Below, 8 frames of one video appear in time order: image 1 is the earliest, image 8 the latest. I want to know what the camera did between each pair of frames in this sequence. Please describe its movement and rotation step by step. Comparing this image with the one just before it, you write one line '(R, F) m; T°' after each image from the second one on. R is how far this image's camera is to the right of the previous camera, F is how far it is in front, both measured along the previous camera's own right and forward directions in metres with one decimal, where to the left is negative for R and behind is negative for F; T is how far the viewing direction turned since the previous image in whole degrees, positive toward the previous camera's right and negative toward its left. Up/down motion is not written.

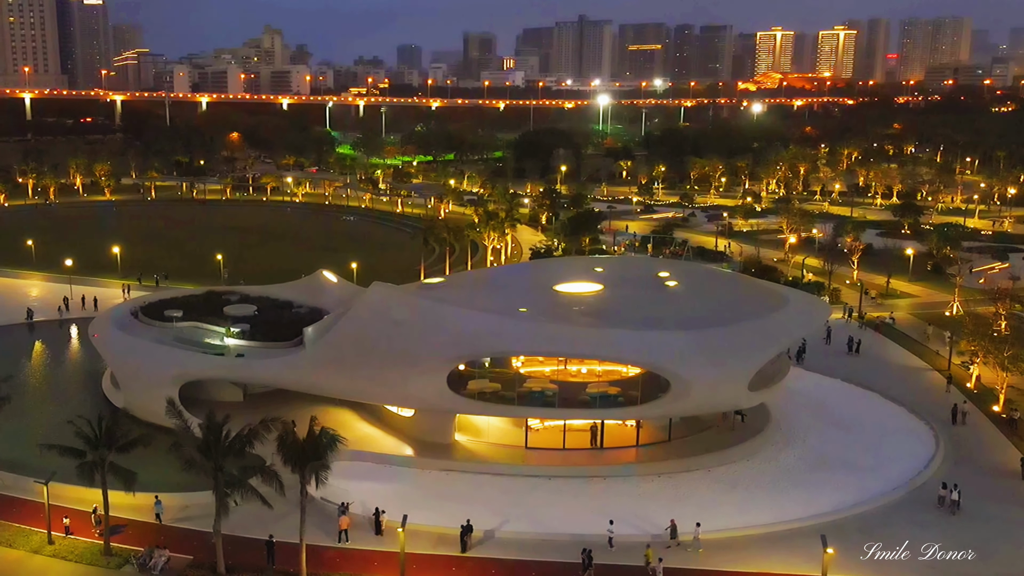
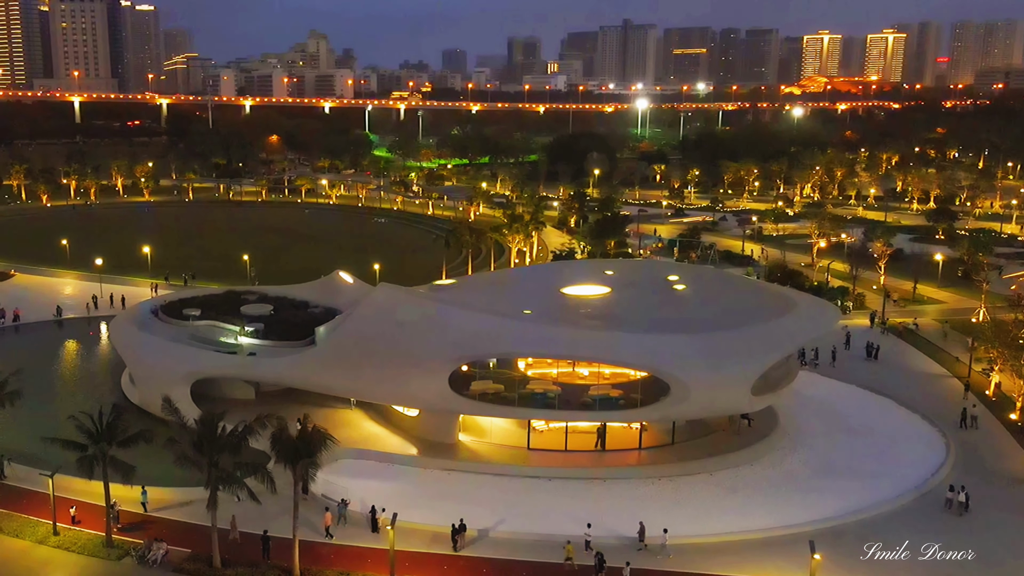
(+1.4, 0.0) m; -3°
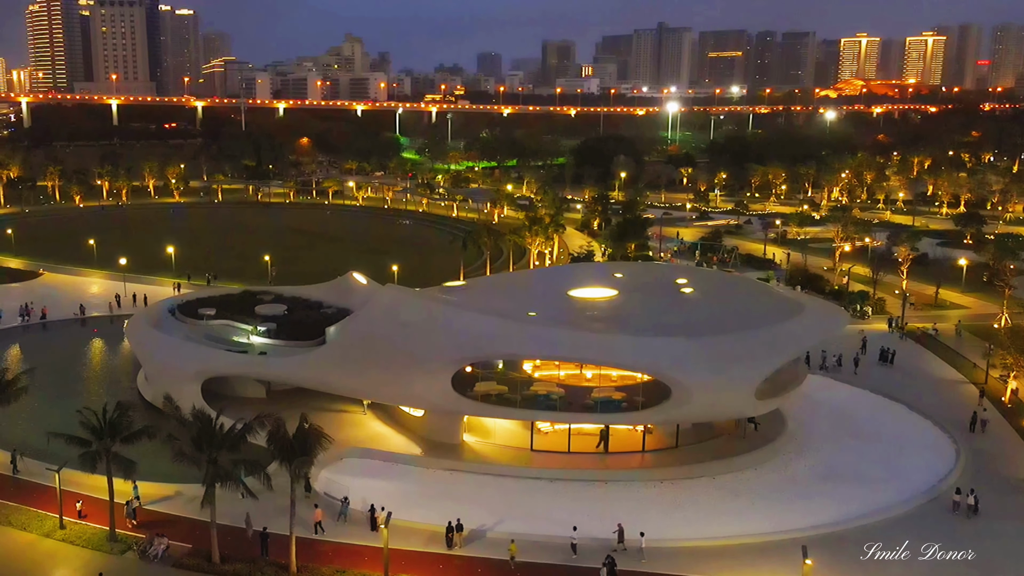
(+1.1, 0.0) m; -2°
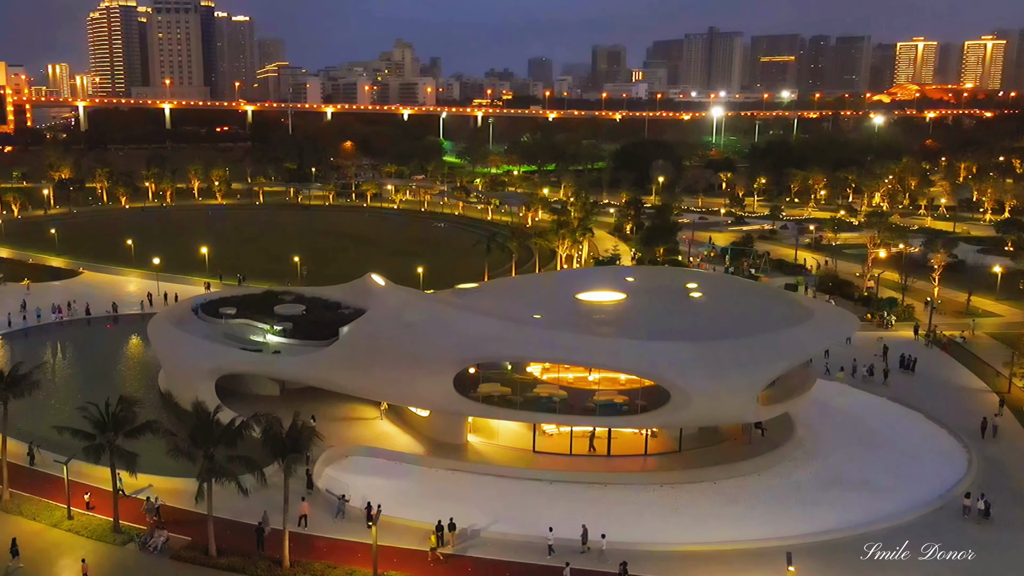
(+1.7, 0.0) m; -3°
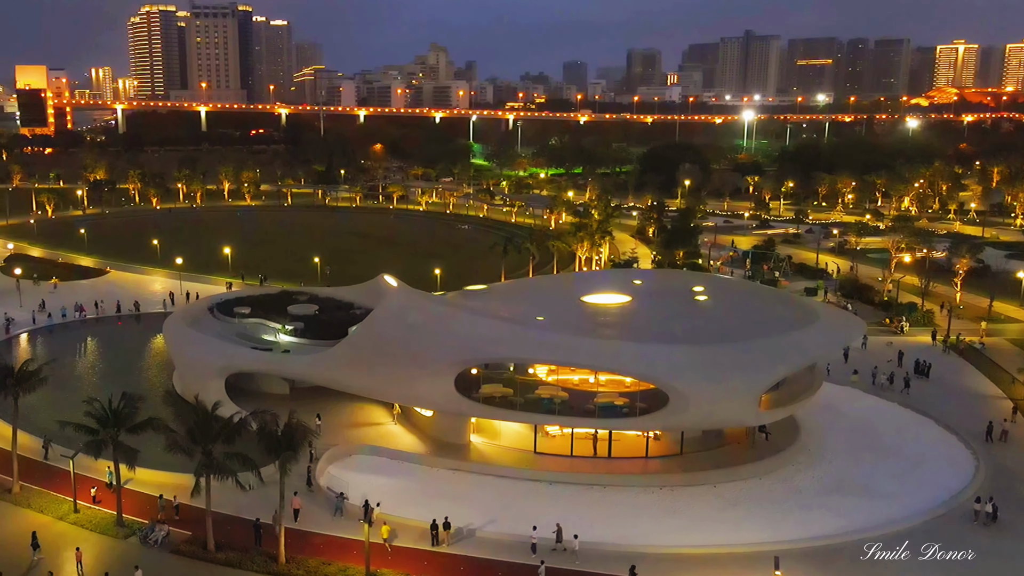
(+1.2, -0.1) m; -2°
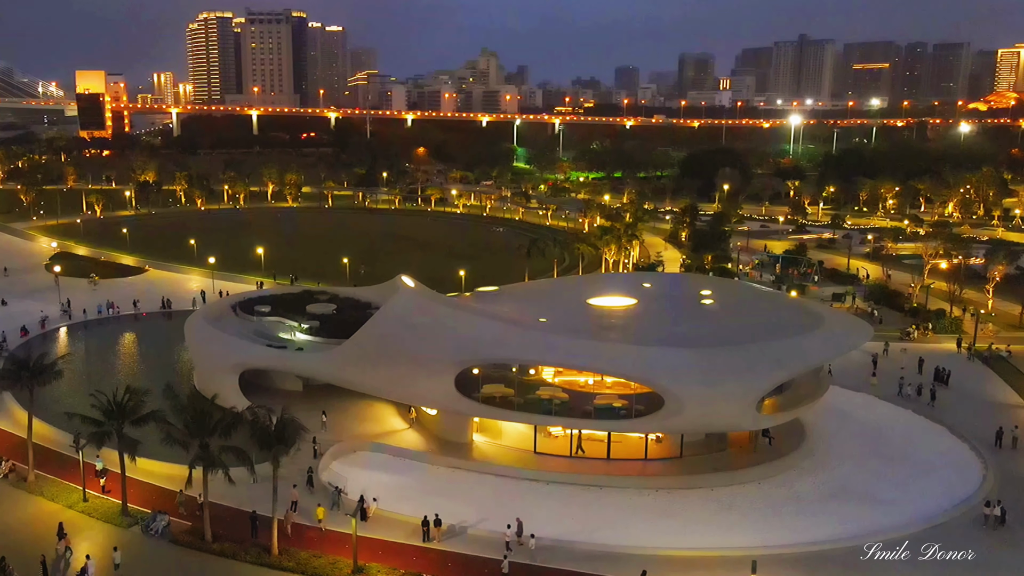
(+1.8, -0.1) m; -3°
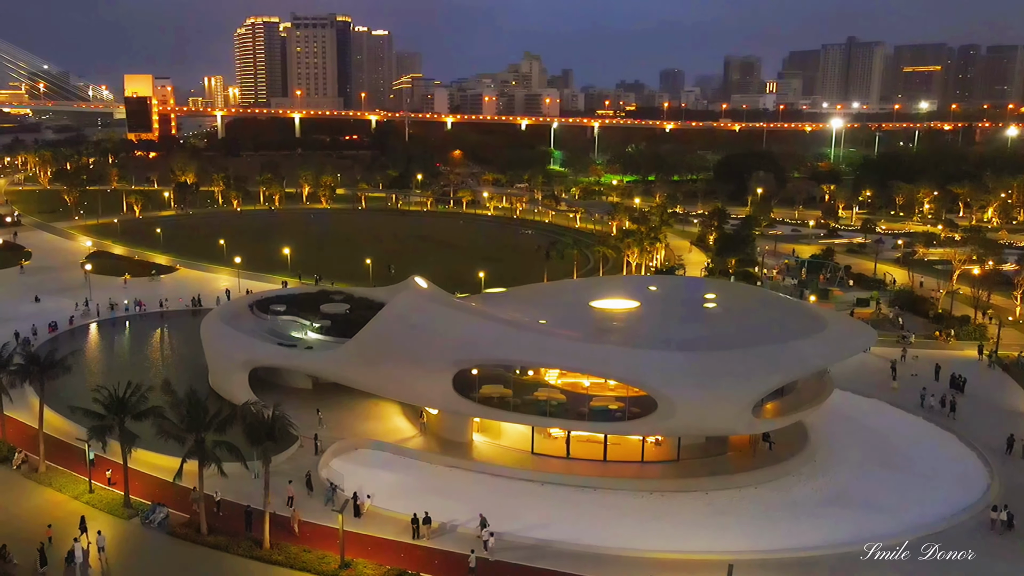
(+1.6, 0.0) m; -3°
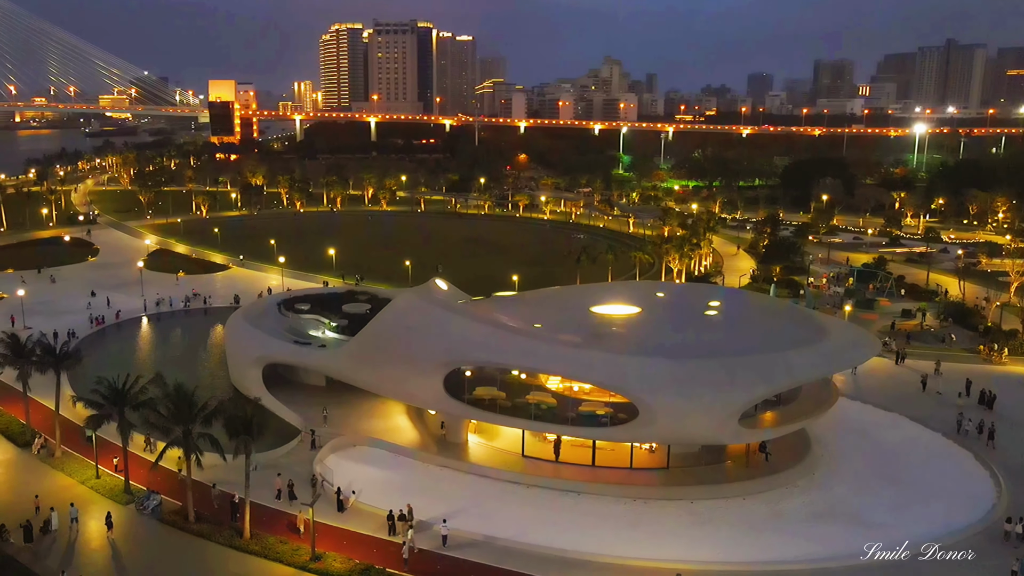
(+3.1, +0.6) m; -5°
